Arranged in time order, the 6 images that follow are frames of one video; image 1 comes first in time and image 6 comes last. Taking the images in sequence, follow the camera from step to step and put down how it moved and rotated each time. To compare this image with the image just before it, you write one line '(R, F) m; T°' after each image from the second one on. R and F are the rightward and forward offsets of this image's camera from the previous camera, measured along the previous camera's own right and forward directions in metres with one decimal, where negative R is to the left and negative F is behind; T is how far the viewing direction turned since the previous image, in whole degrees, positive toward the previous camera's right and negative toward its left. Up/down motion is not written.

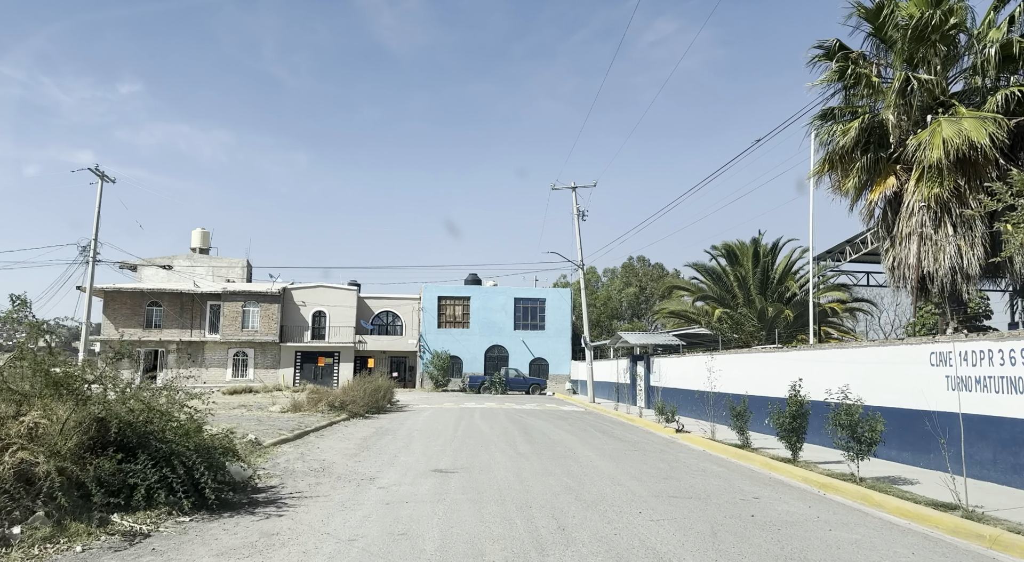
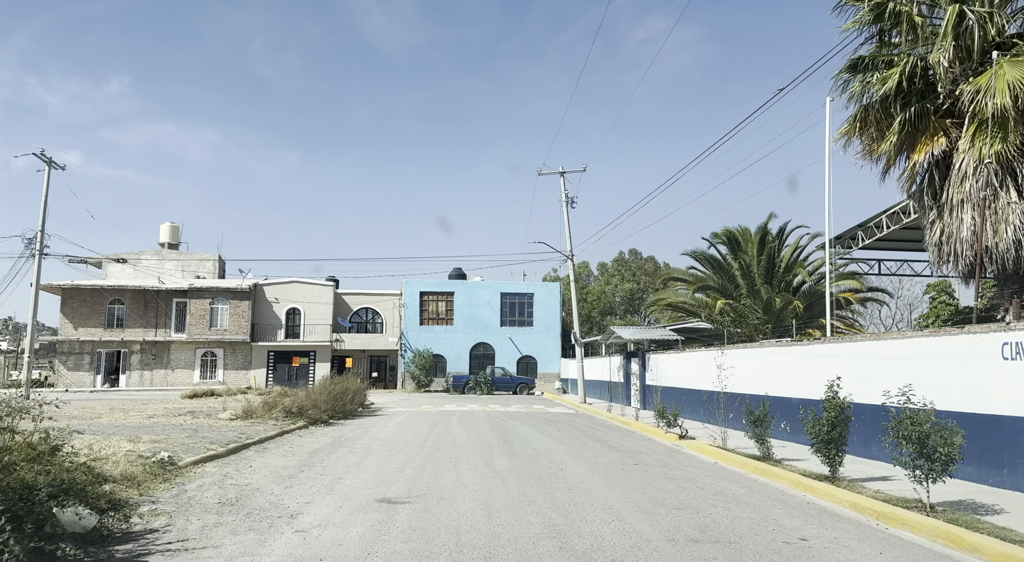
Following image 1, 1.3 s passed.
(+0.3, +2.3) m; +1°
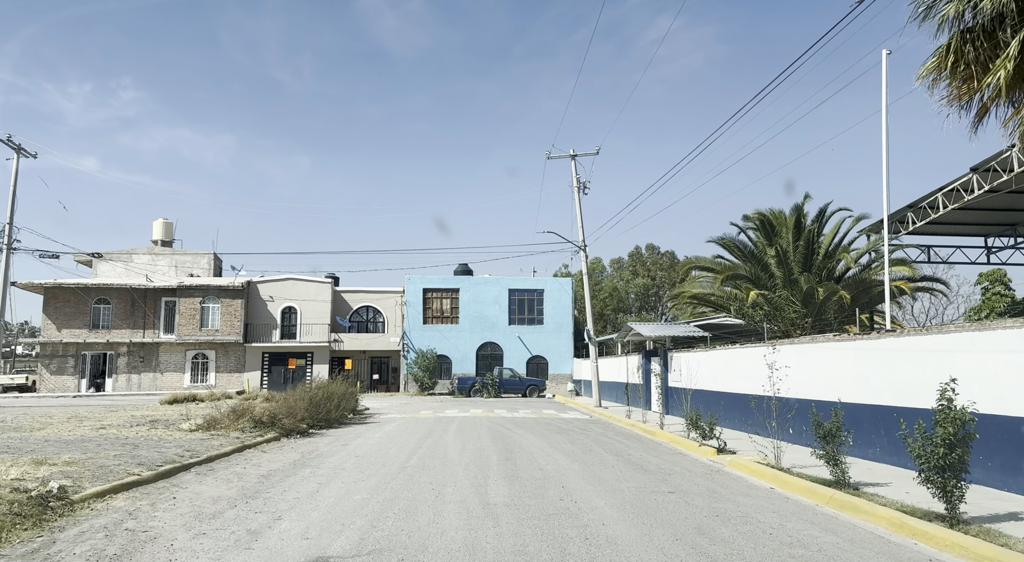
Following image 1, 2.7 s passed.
(+0.2, +2.5) m; -1°
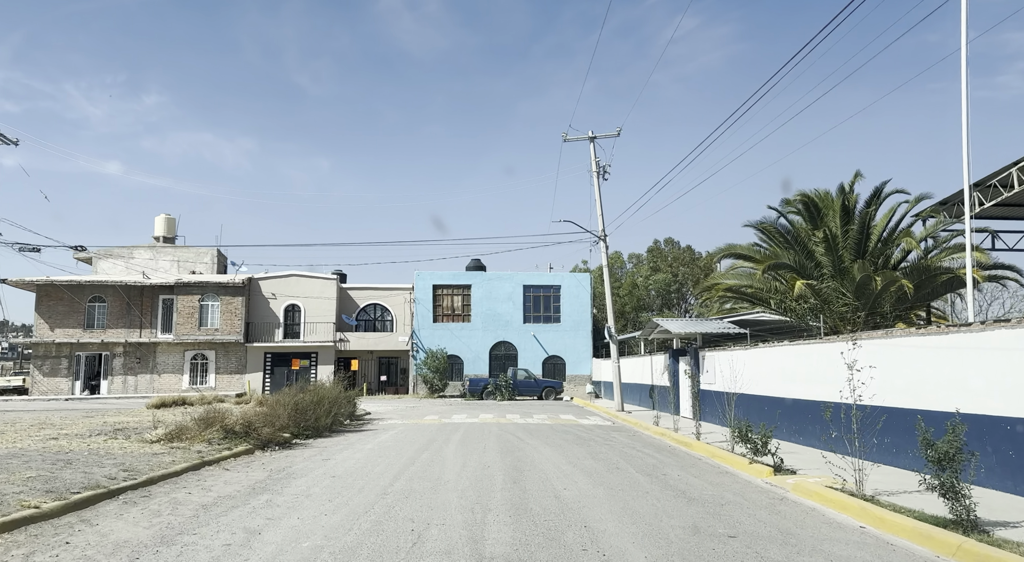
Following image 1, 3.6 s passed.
(+0.1, +2.2) m; -1°
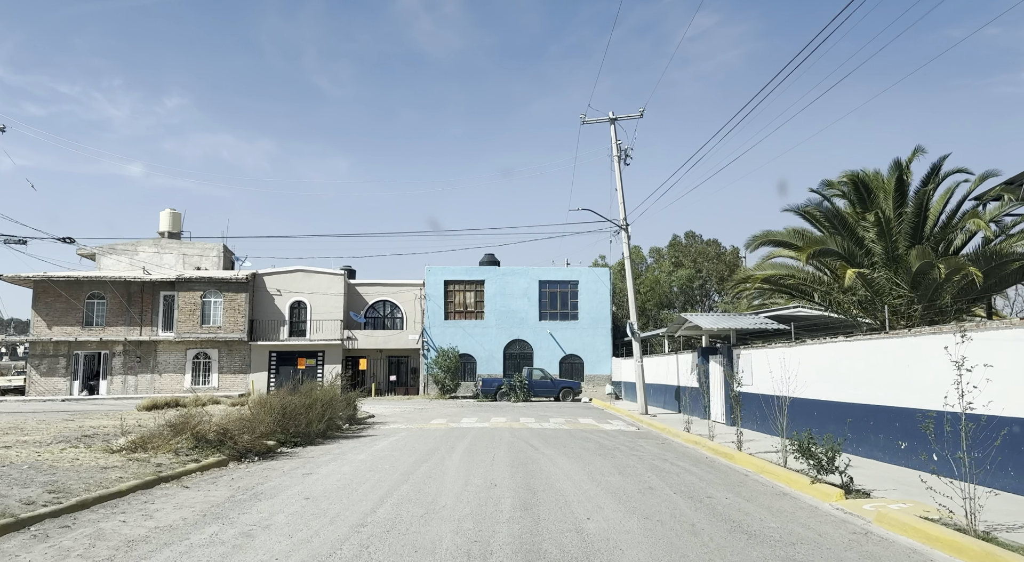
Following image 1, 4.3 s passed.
(+0.1, +1.8) m; -1°
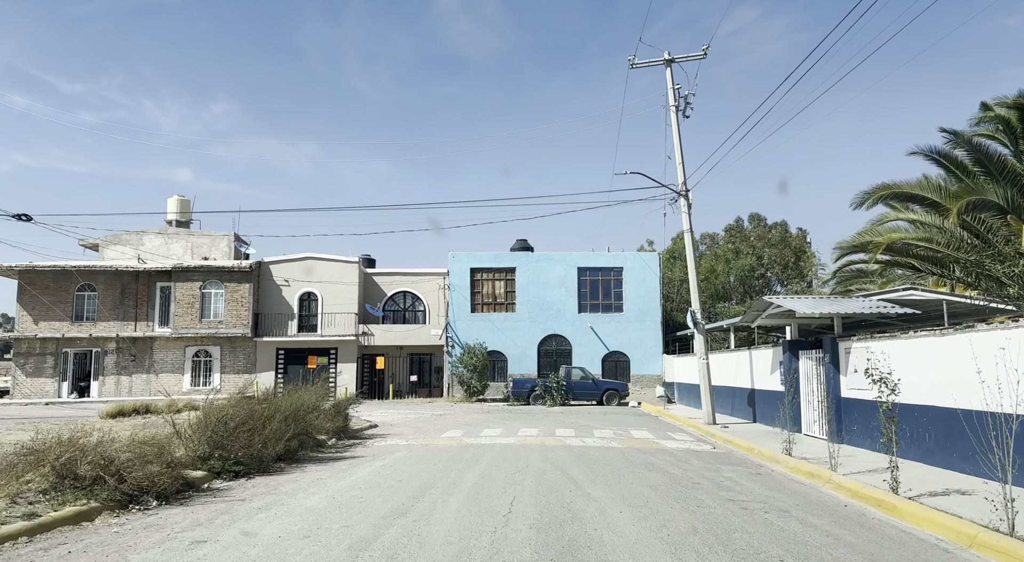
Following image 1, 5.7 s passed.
(+0.1, +4.2) m; -3°
